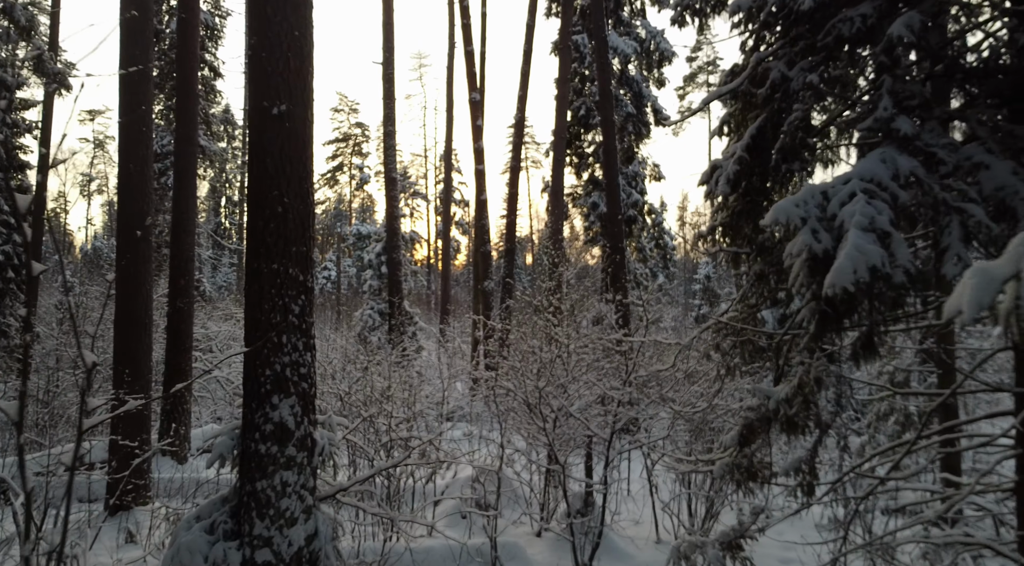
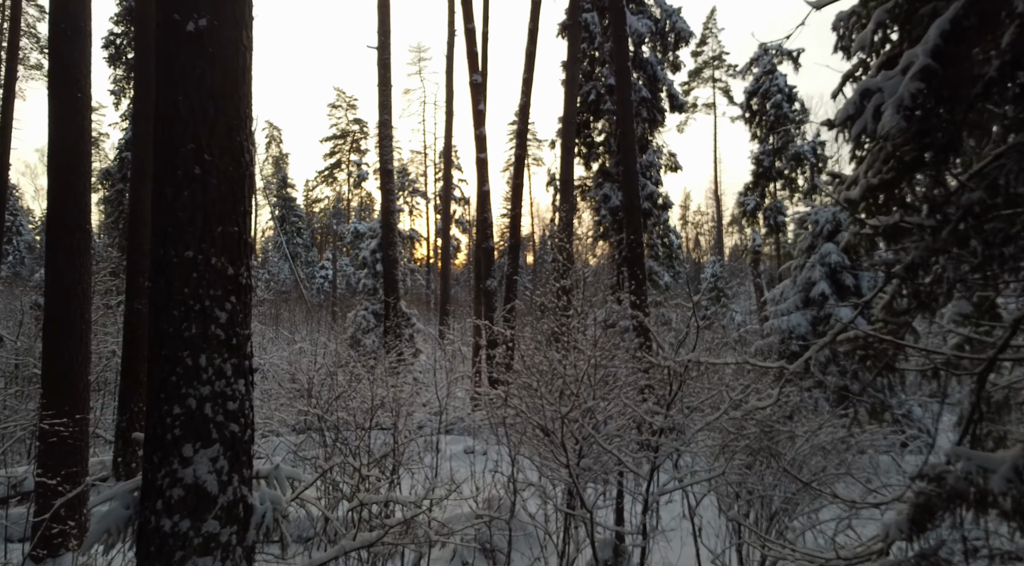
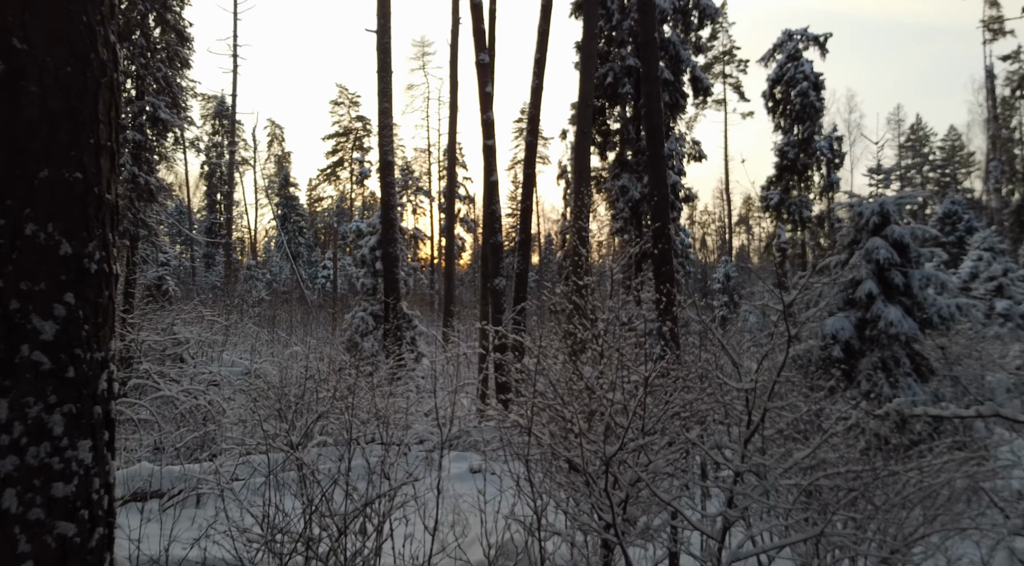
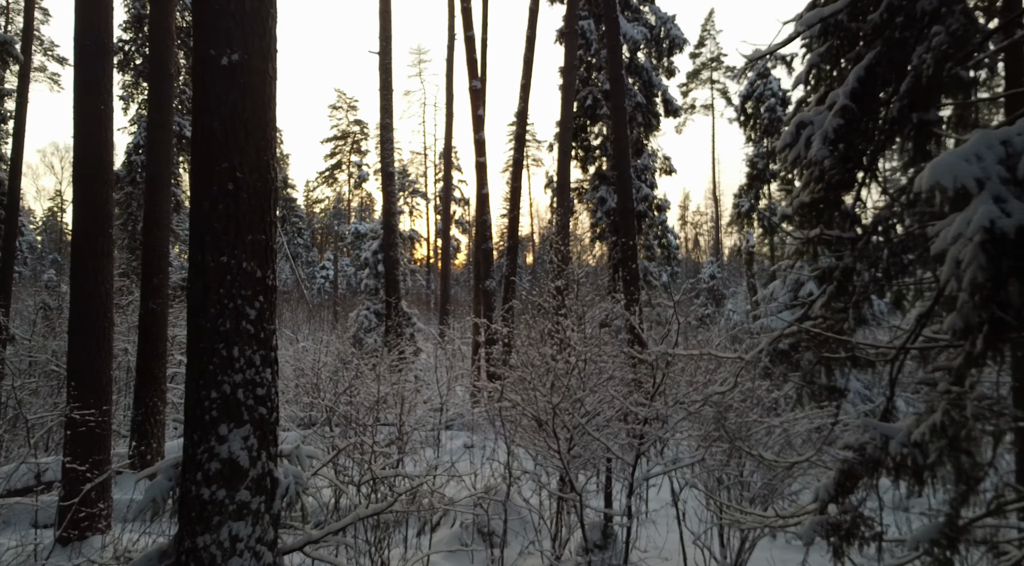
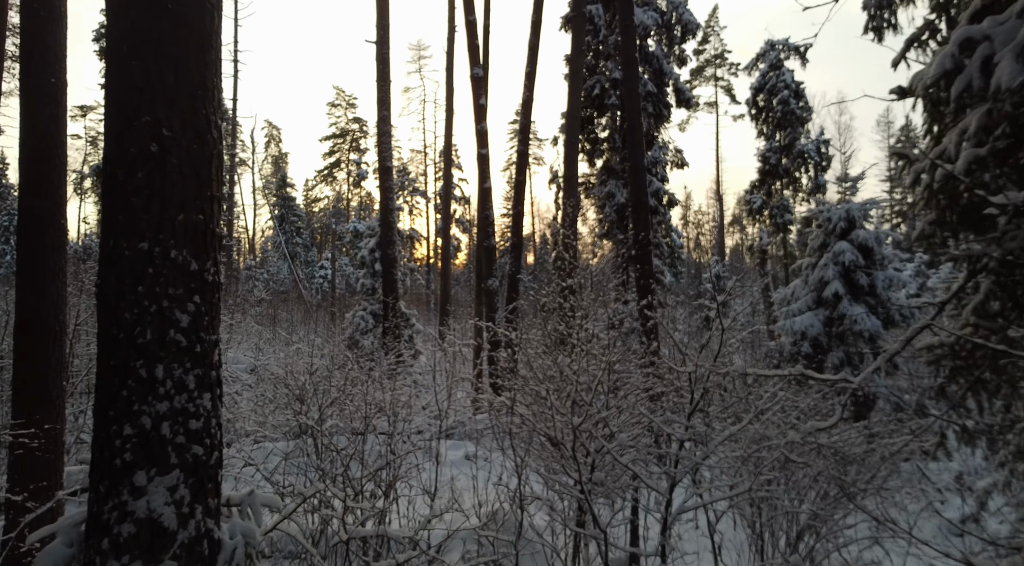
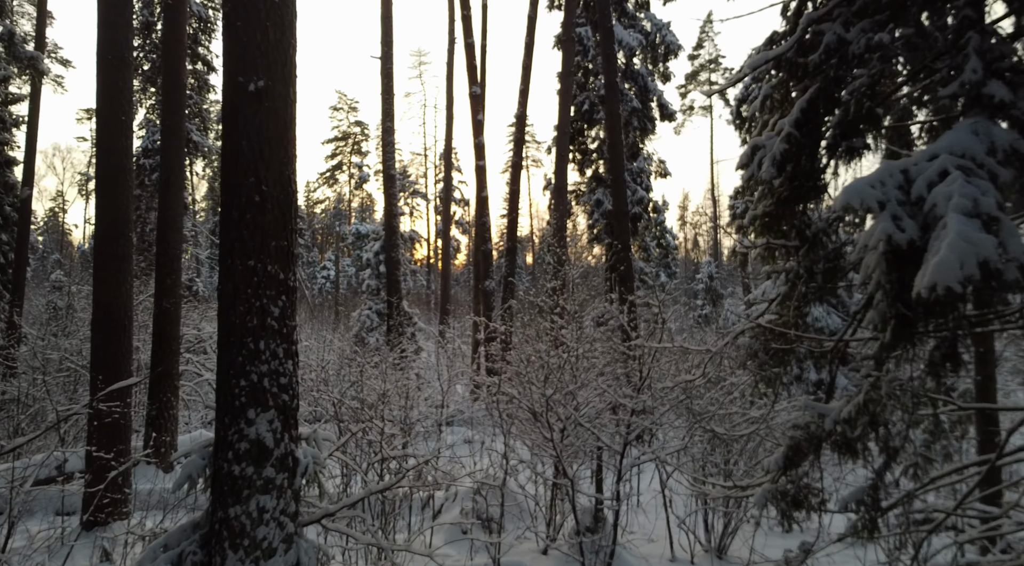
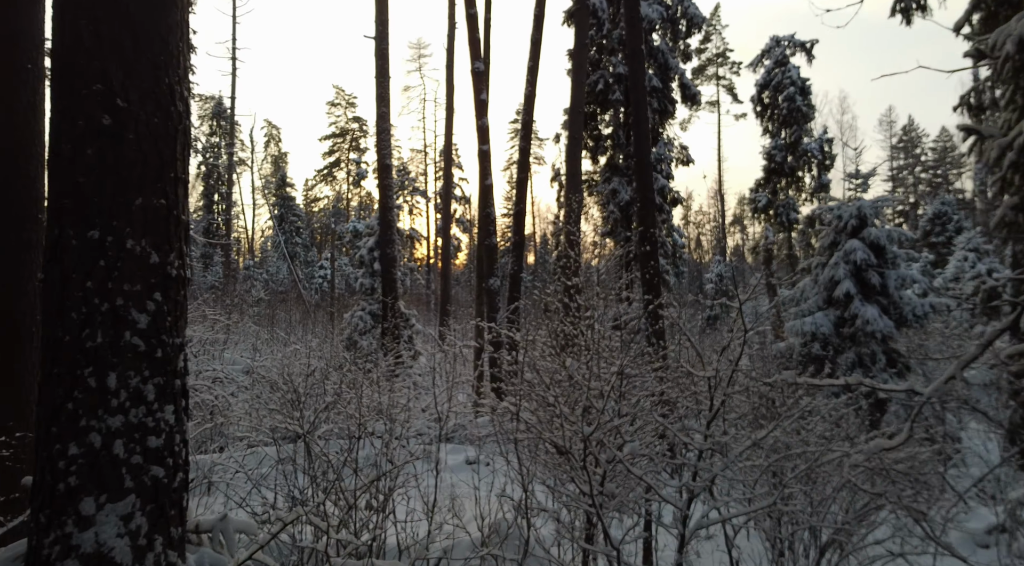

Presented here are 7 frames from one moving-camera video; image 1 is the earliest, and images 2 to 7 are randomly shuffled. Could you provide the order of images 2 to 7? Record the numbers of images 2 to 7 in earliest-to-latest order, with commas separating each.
6, 4, 2, 5, 7, 3
